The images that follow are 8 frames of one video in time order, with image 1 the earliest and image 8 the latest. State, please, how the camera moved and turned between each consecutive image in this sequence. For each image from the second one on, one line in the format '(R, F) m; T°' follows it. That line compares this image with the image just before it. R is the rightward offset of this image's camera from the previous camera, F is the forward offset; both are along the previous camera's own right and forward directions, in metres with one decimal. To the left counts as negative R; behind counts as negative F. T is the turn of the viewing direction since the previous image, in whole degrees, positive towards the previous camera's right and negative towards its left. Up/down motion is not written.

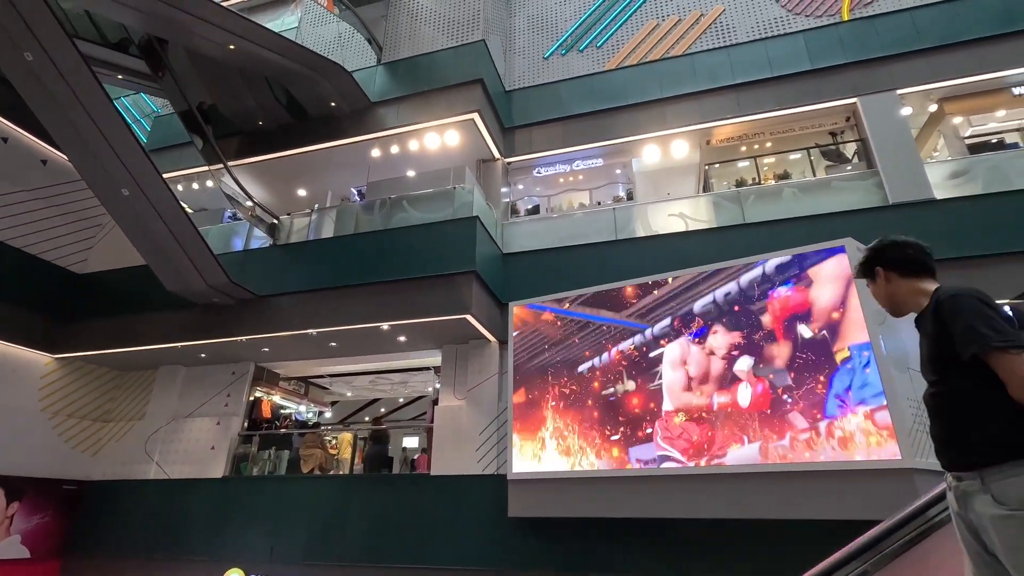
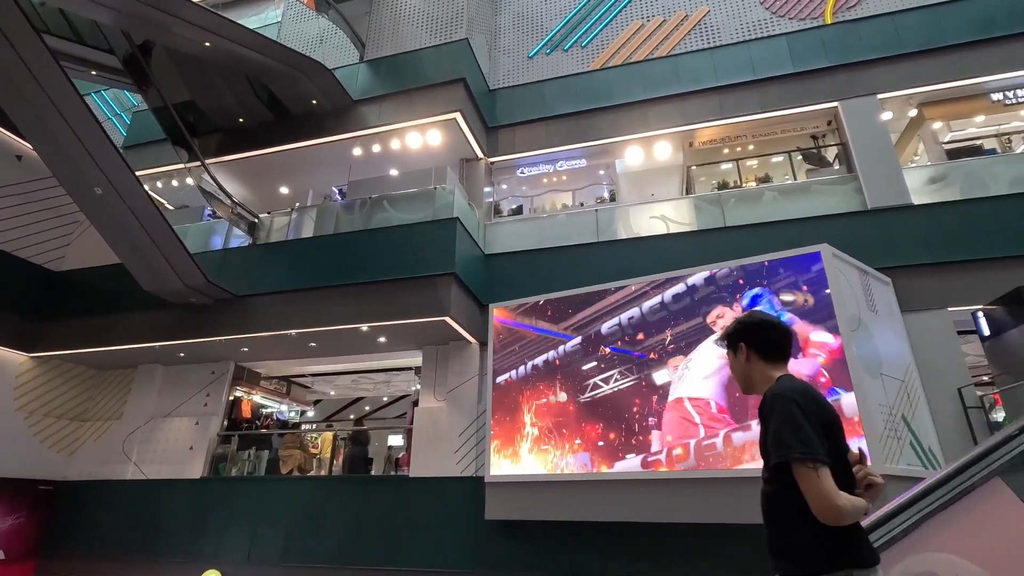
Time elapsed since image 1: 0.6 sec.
(+0.2, 0.0) m; +1°
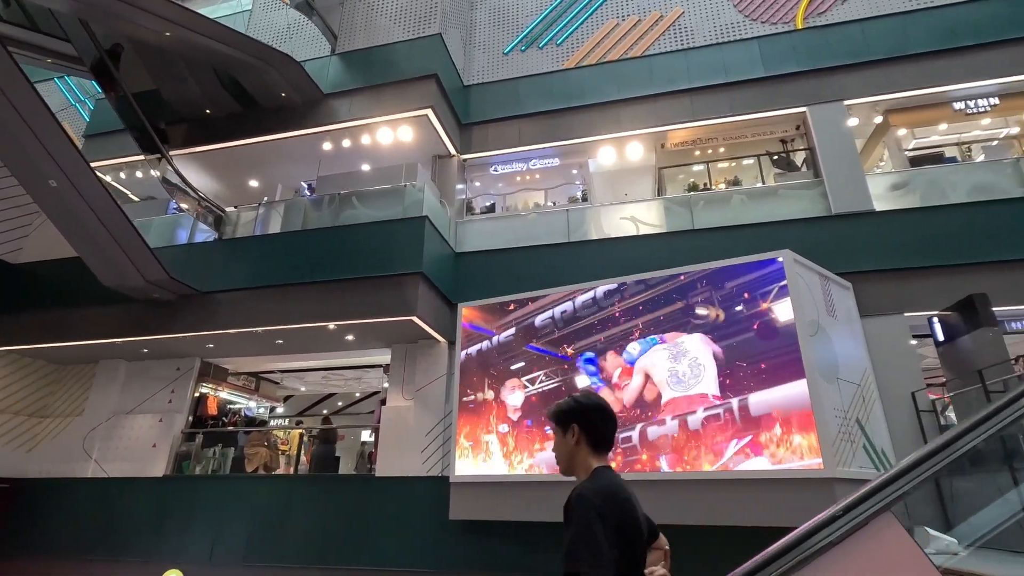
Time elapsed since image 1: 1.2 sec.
(+0.2, 0.0) m; +2°
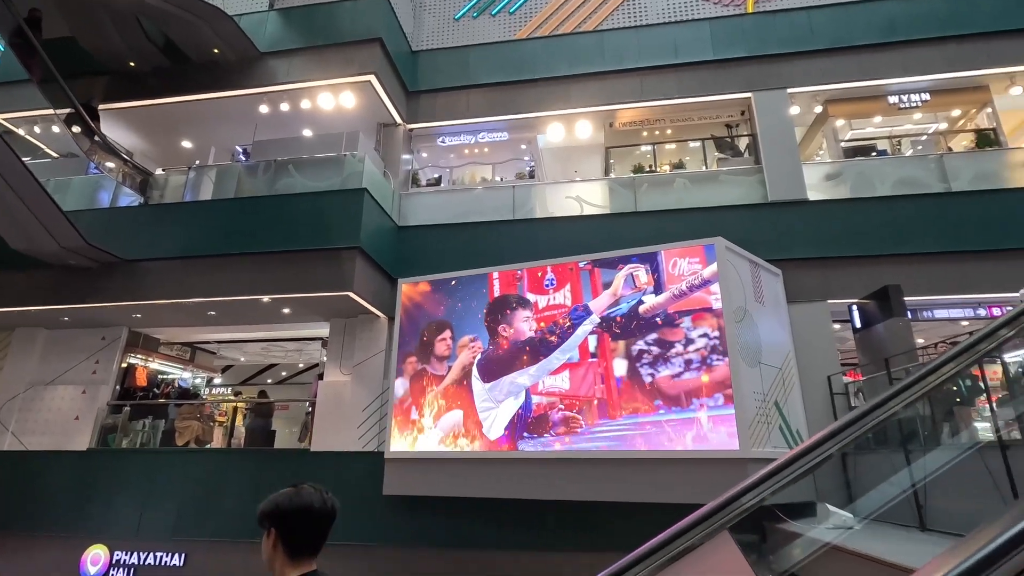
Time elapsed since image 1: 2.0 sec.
(+0.3, 0.0) m; +4°
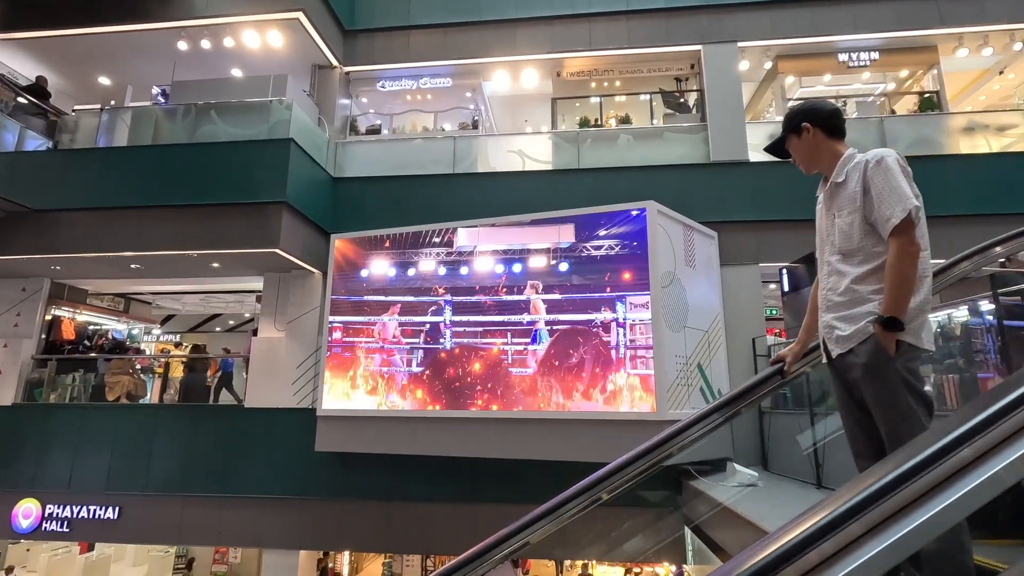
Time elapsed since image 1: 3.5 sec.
(+0.5, +0.1) m; +3°
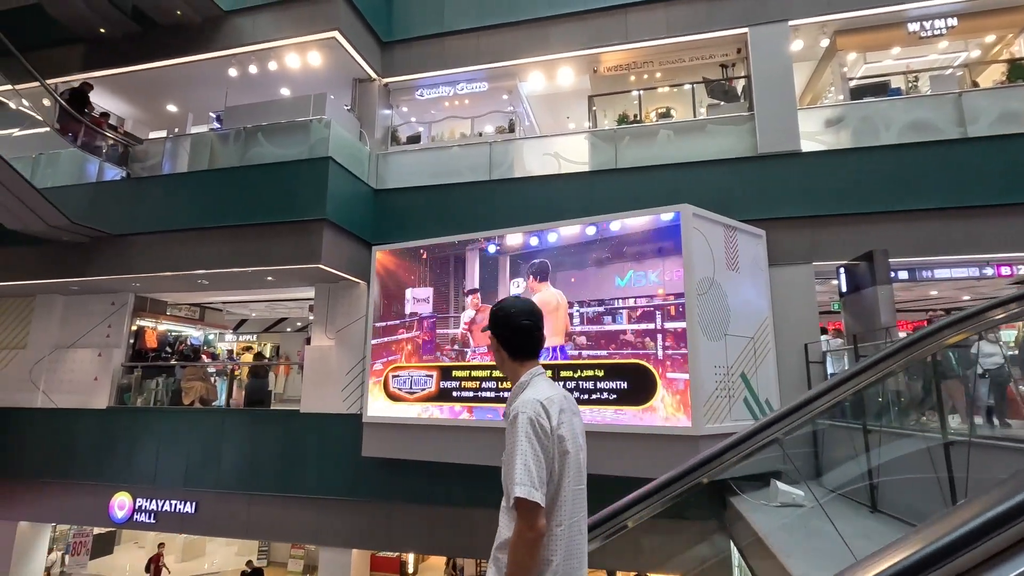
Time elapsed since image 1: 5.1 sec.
(+0.5, +0.1) m; -8°
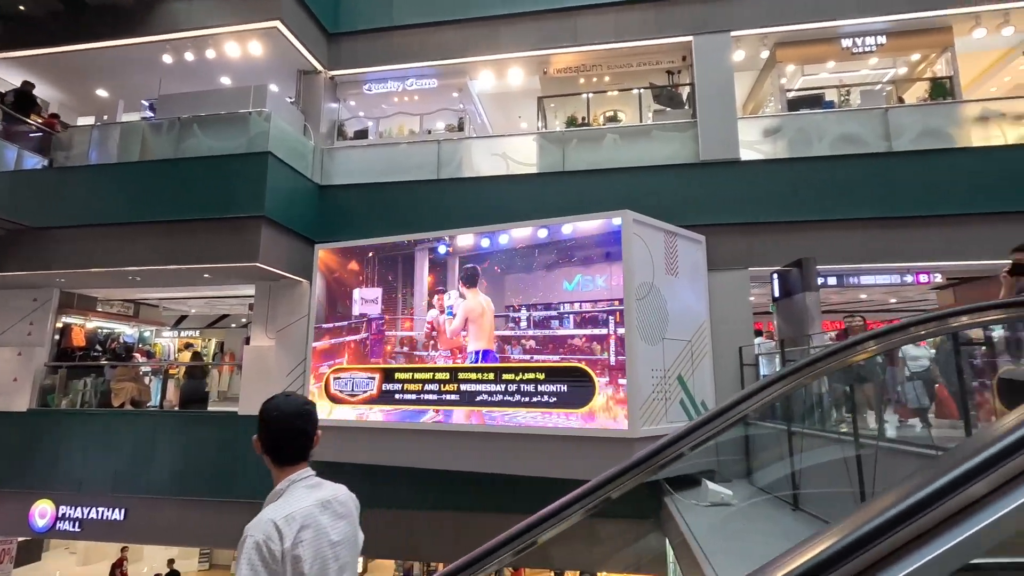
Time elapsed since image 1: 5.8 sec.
(+0.2, 0.0) m; +4°
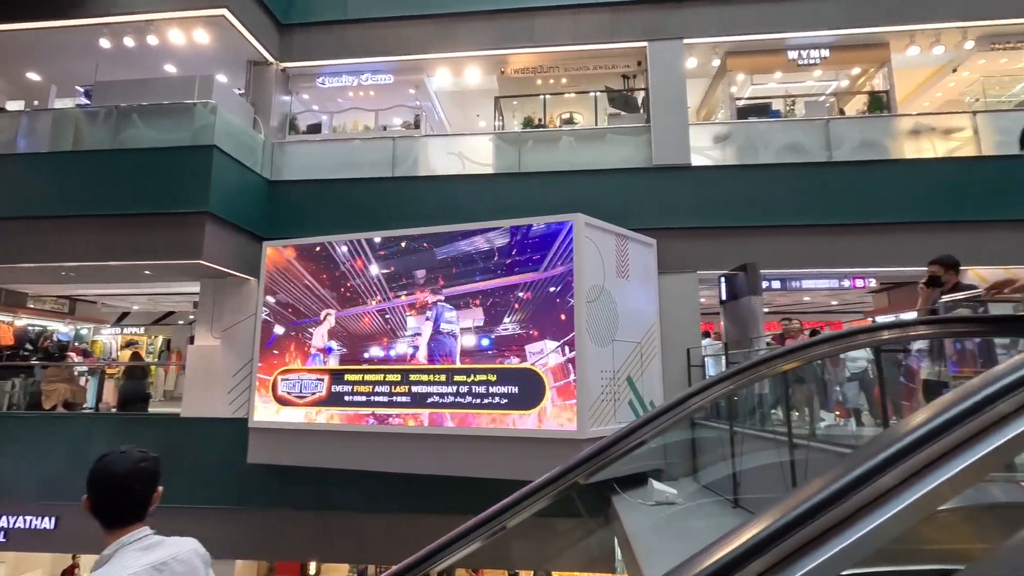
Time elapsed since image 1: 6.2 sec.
(+0.1, 0.0) m; +4°
